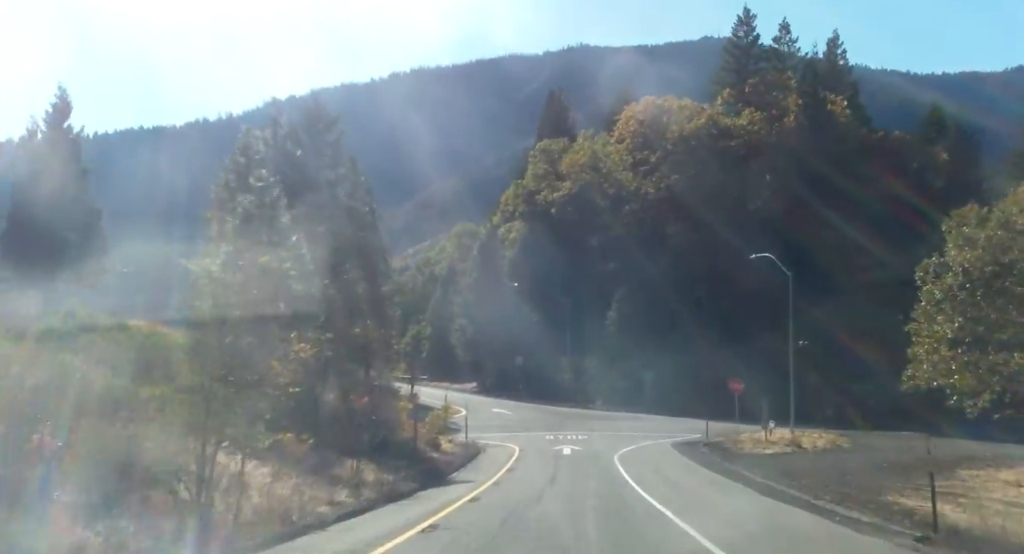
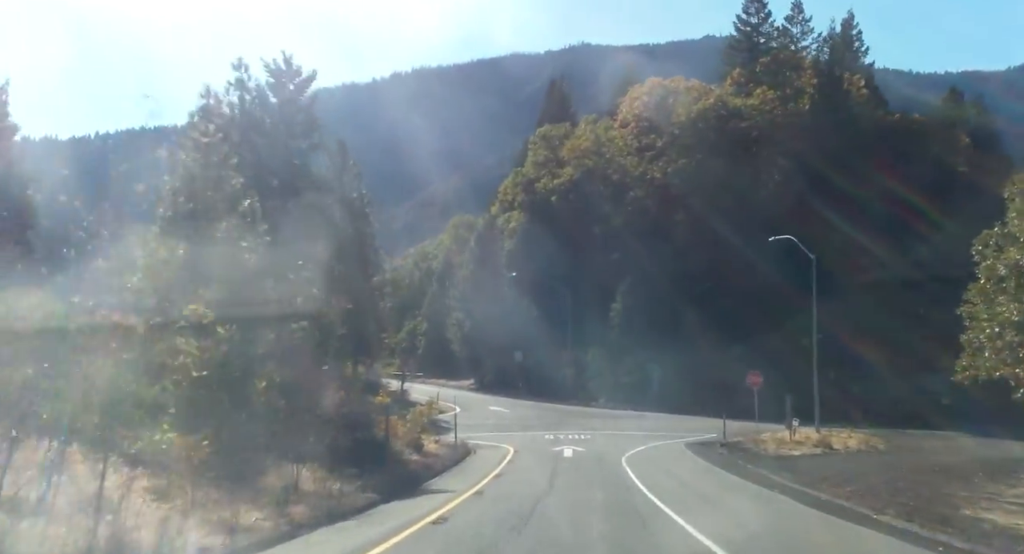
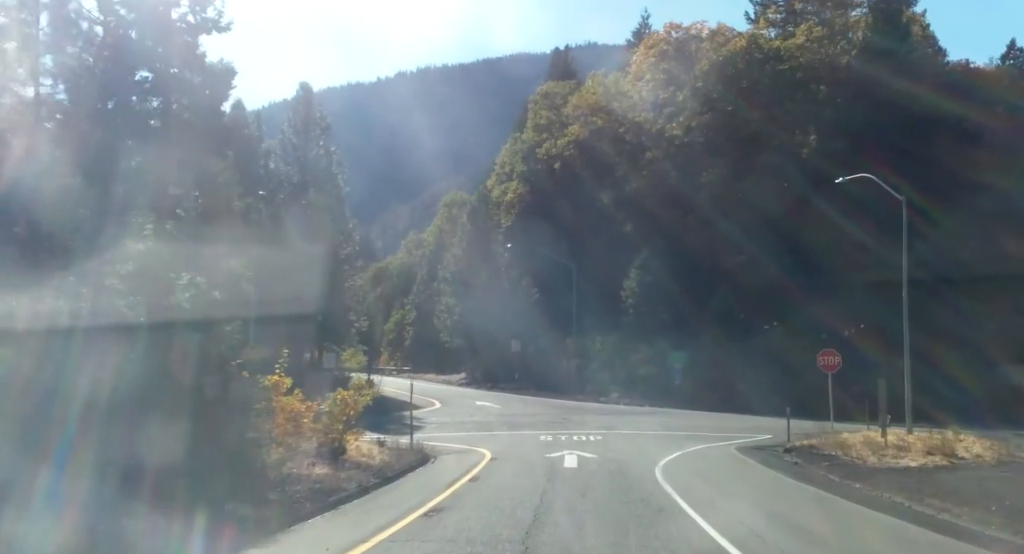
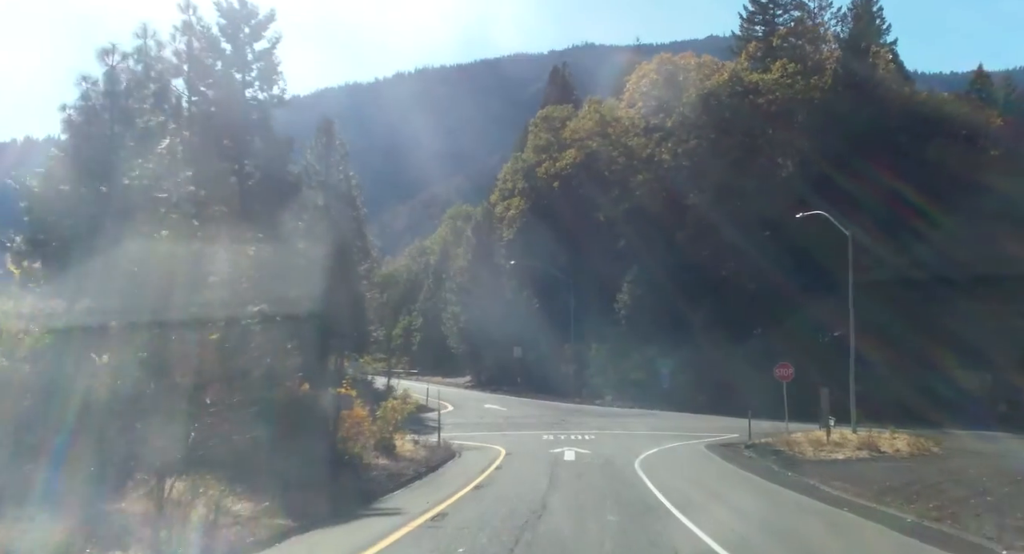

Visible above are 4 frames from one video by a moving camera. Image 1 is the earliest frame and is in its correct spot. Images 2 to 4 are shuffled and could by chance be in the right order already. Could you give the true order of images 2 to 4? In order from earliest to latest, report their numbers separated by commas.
2, 4, 3
